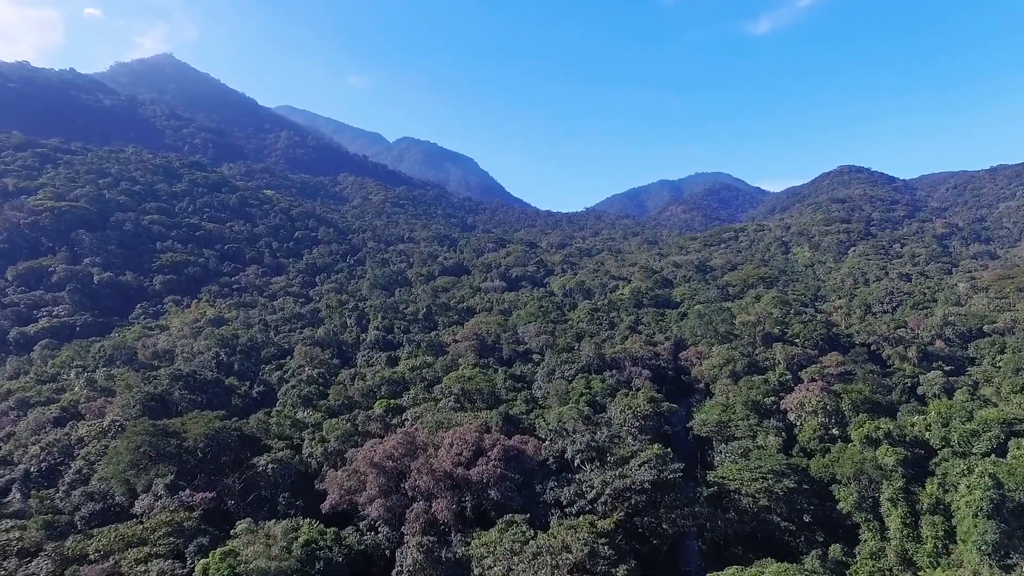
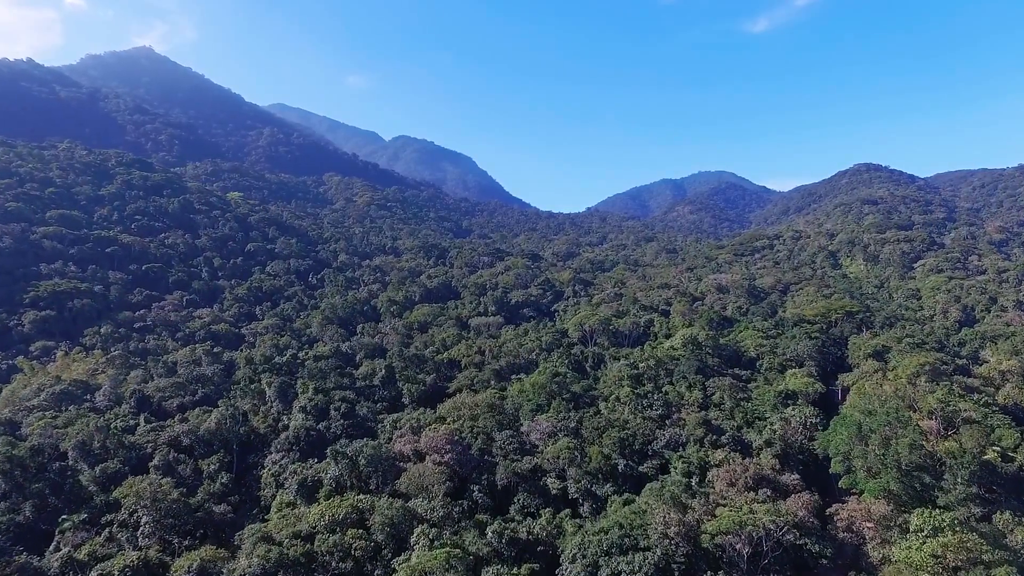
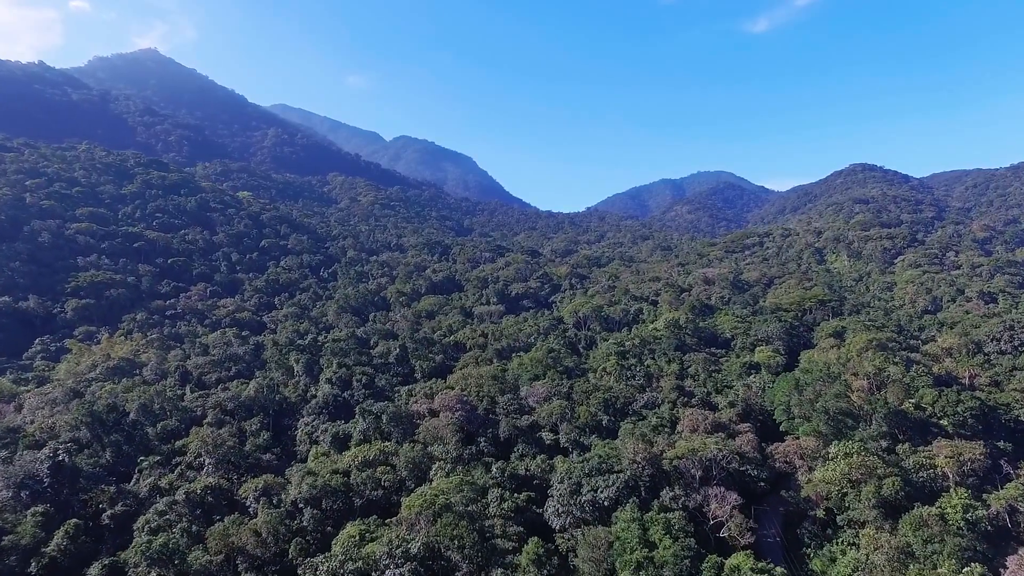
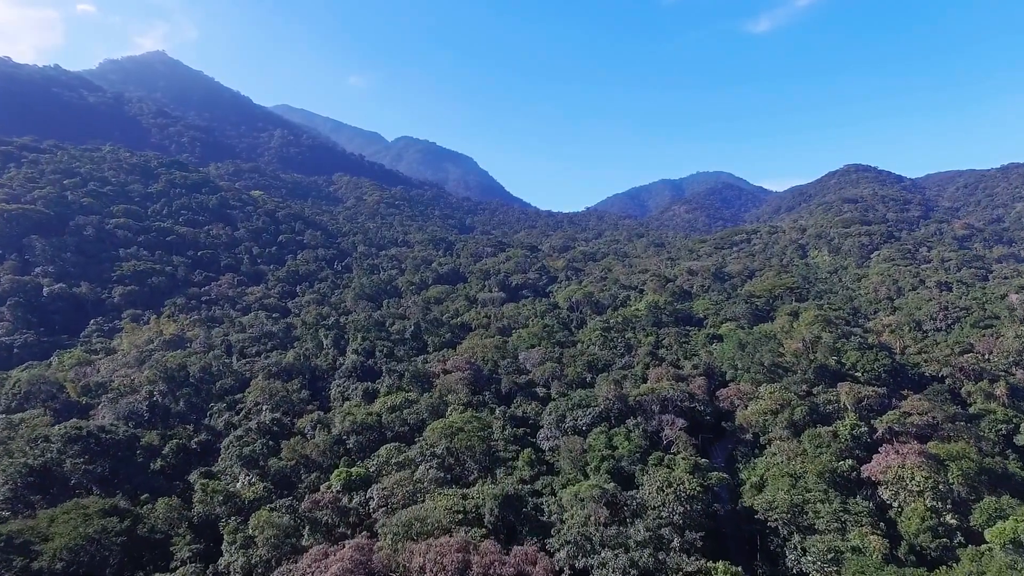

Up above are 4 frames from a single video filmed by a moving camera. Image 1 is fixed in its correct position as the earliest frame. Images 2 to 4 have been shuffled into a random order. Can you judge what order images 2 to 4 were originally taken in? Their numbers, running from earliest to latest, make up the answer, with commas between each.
4, 3, 2
